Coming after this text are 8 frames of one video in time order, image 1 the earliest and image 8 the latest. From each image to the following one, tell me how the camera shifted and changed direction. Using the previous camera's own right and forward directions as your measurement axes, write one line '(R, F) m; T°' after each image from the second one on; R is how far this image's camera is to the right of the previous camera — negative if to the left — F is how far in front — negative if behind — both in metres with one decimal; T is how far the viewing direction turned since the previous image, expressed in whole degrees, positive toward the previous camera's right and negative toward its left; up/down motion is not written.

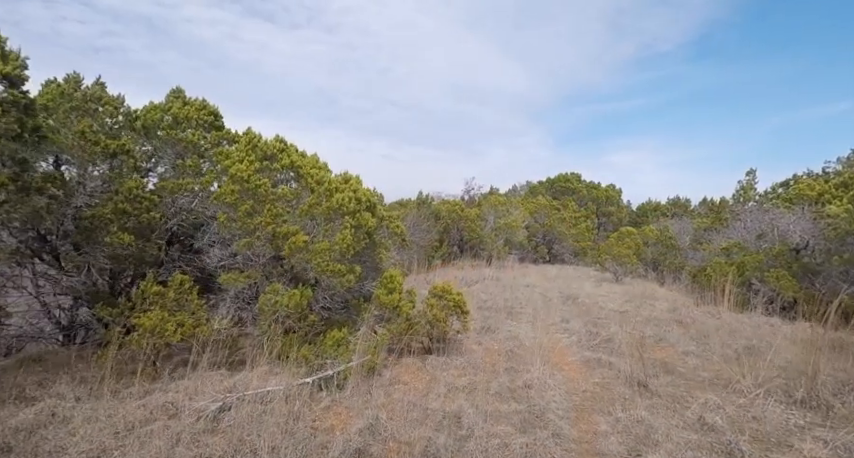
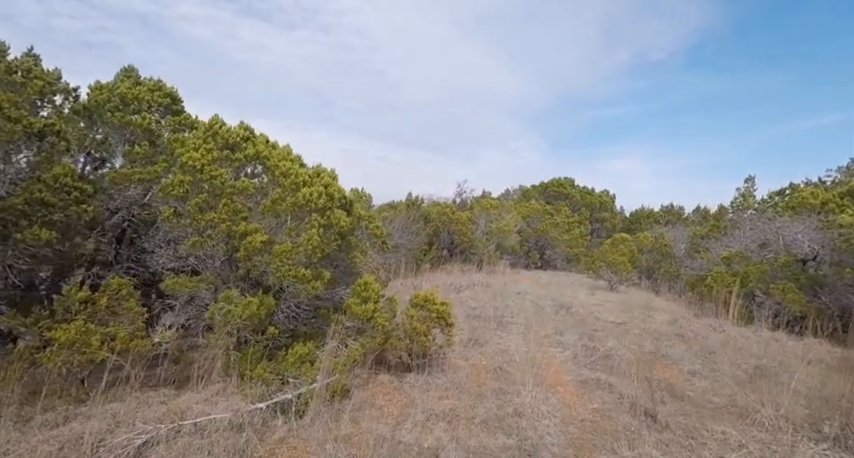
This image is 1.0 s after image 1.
(+0.1, +0.8) m; +1°
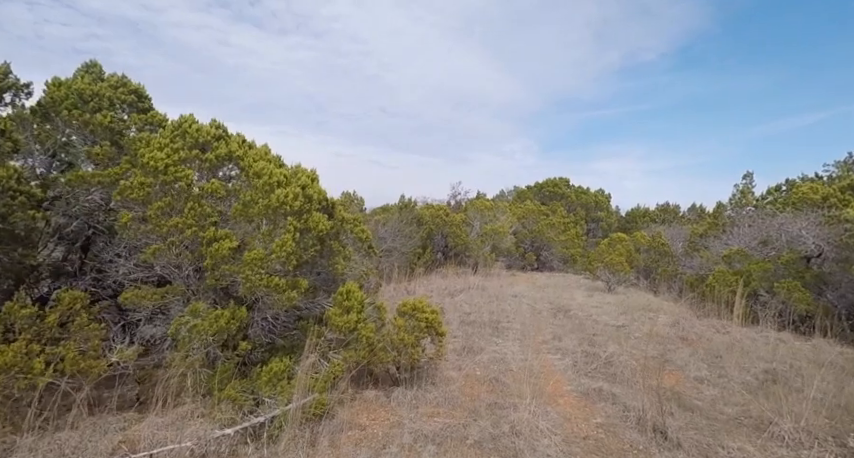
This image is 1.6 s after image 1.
(+0.1, +0.4) m; 0°
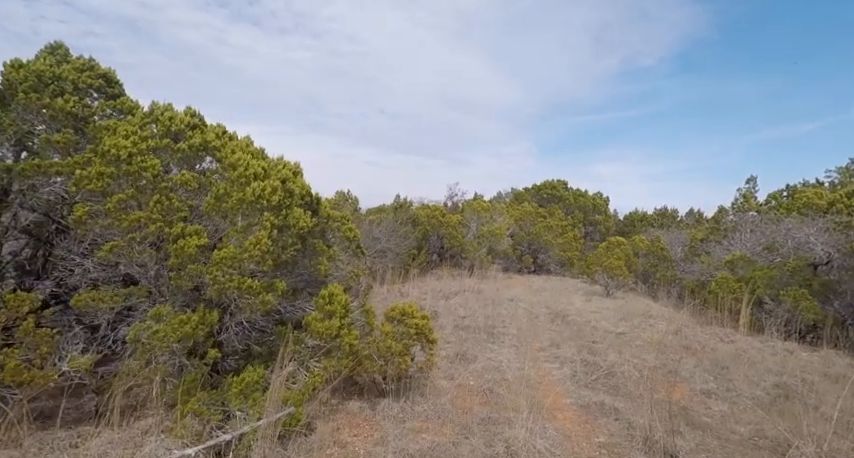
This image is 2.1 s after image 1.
(+0.1, +0.4) m; 0°
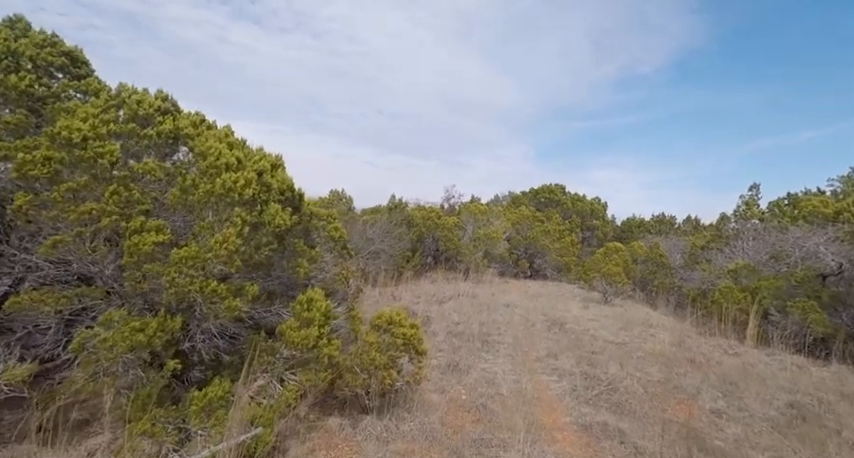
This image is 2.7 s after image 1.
(+0.1, +0.5) m; 0°
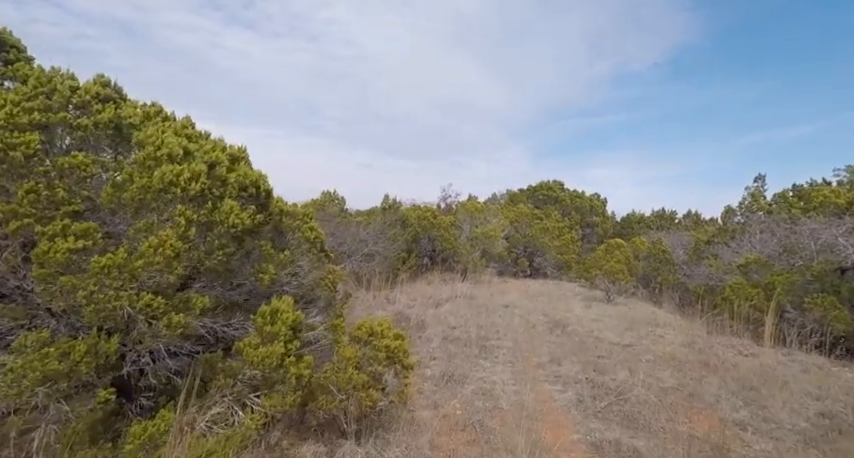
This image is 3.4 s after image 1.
(+0.1, +0.6) m; 0°
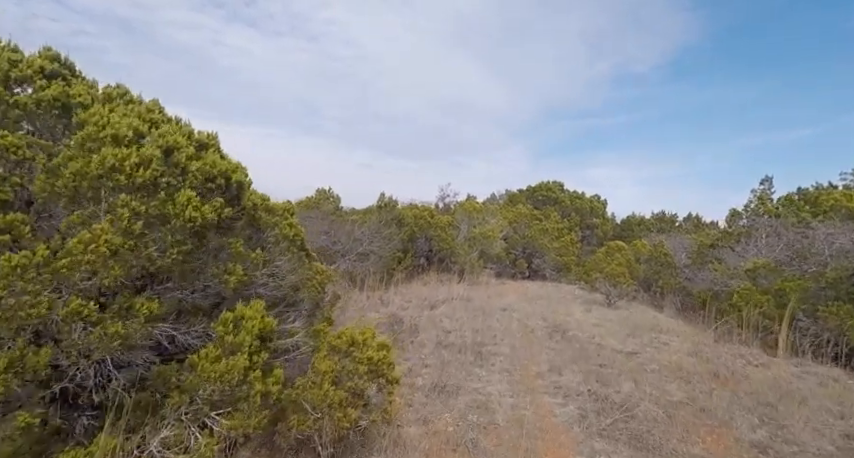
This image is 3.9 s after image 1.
(+0.1, +0.5) m; 0°
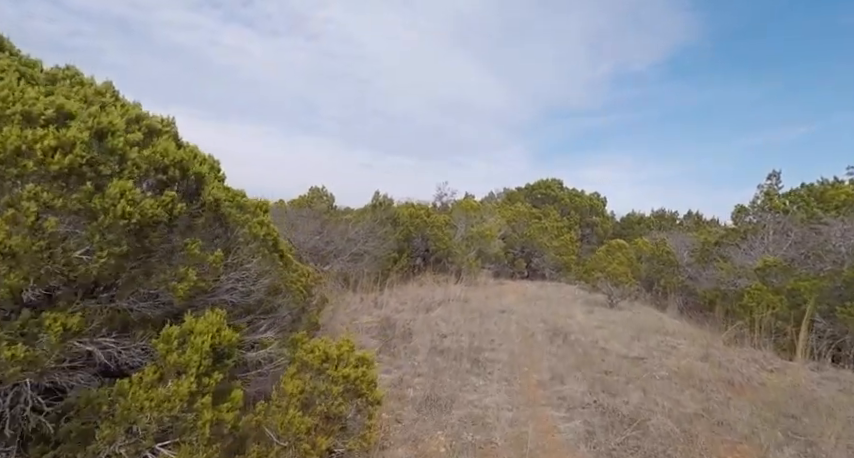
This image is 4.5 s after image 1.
(+0.1, +0.5) m; 0°
